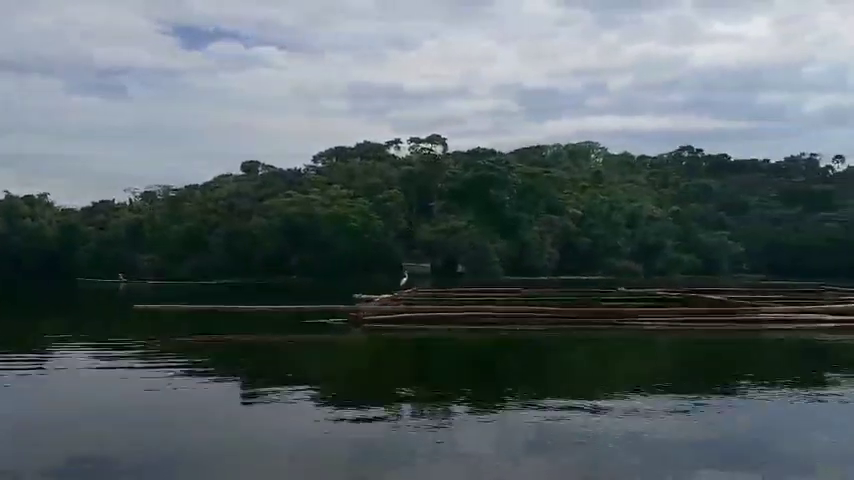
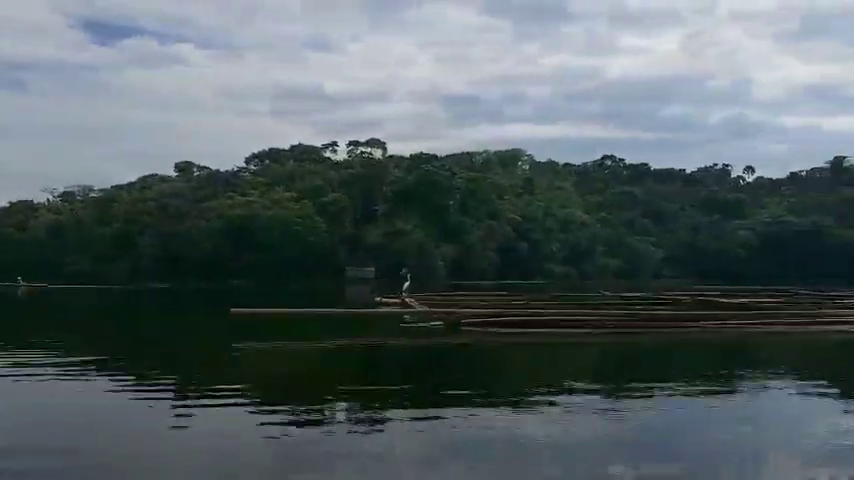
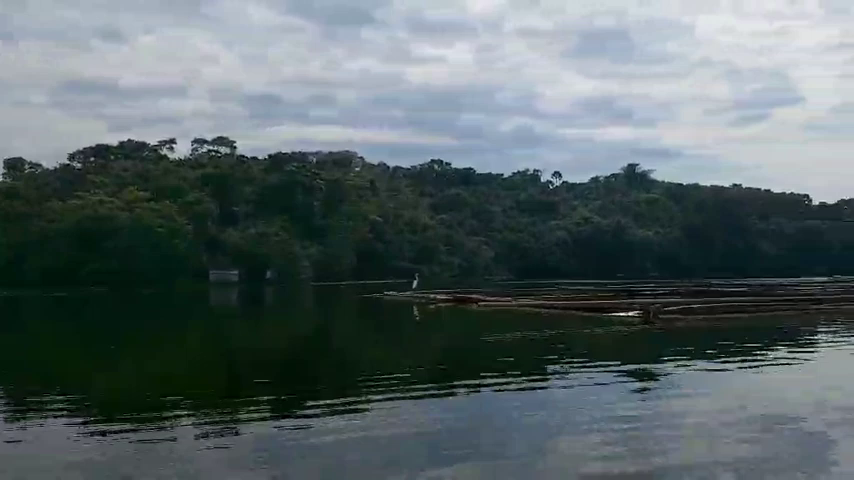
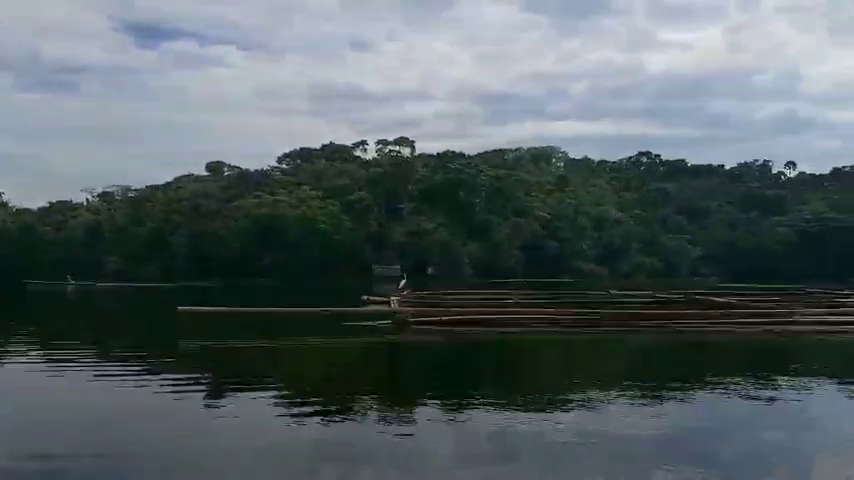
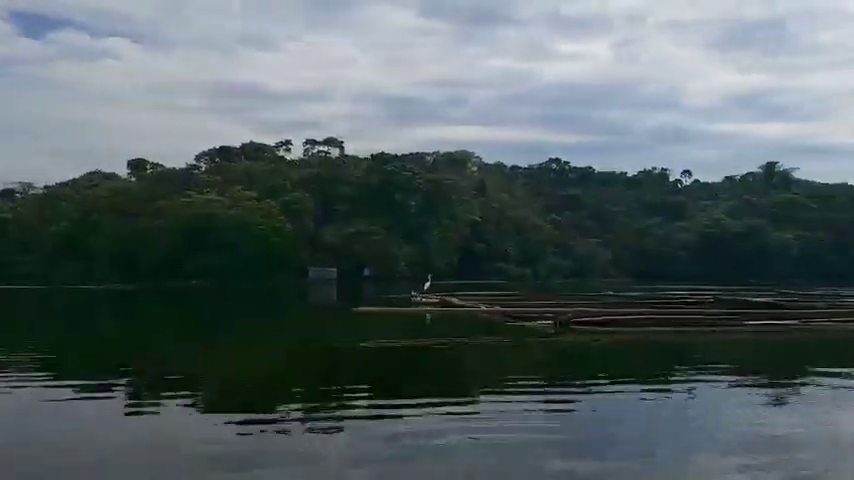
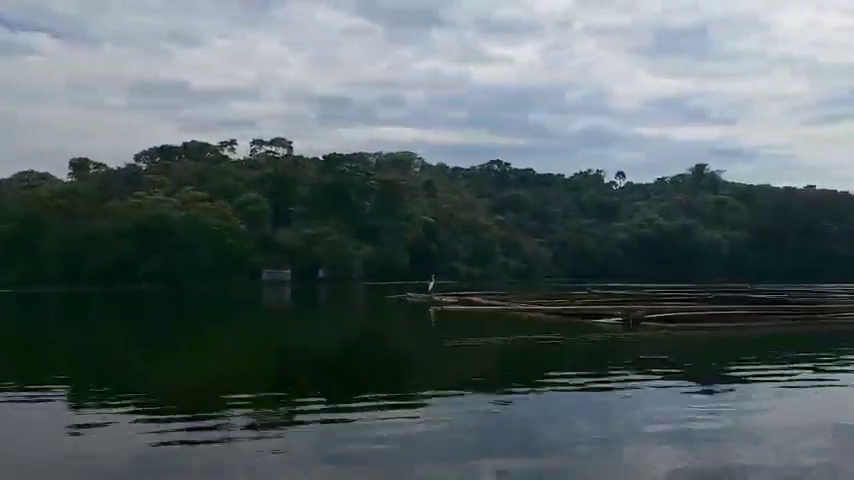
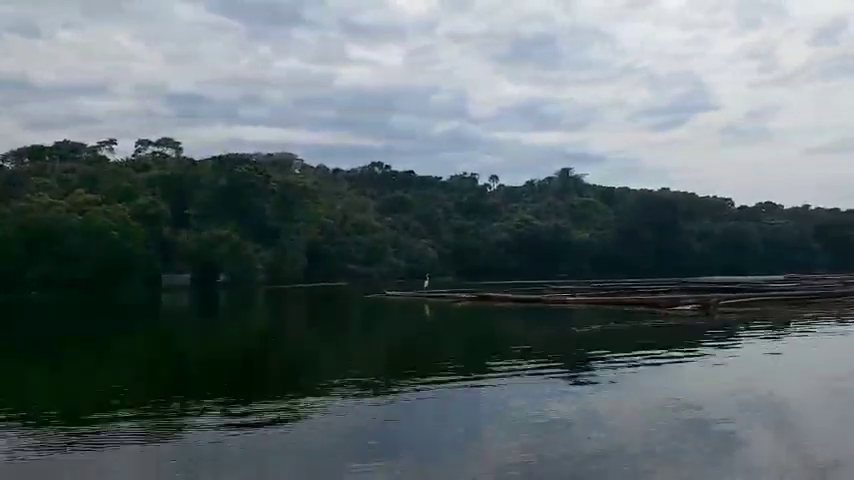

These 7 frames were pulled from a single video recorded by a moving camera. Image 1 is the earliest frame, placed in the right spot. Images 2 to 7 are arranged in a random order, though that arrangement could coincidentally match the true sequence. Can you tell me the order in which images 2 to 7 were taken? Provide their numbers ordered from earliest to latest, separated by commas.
4, 2, 5, 6, 3, 7
